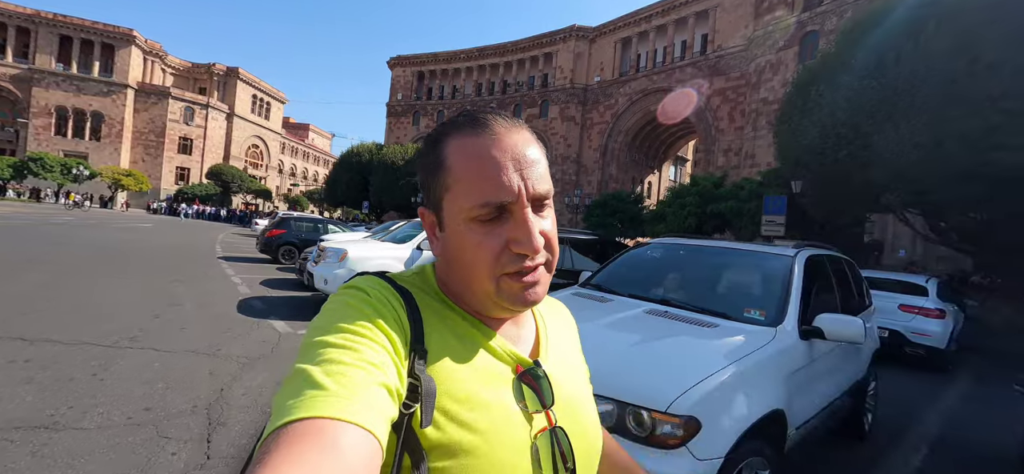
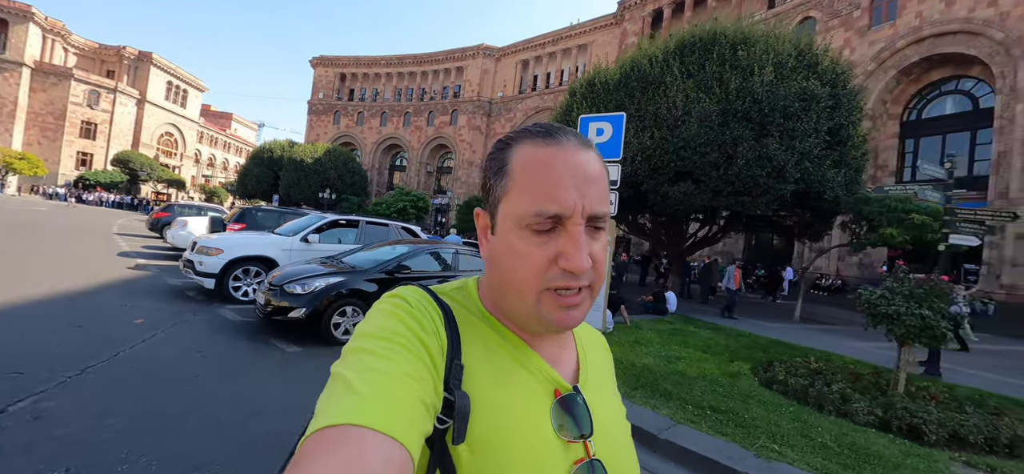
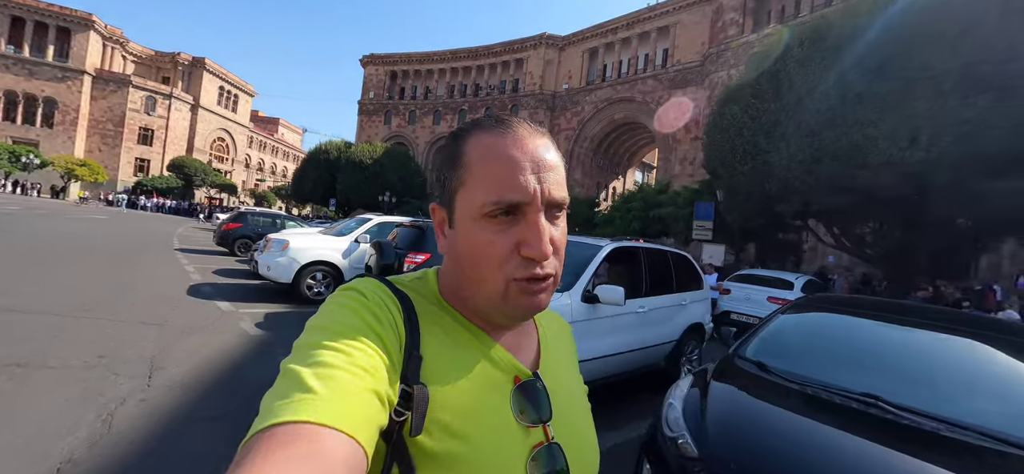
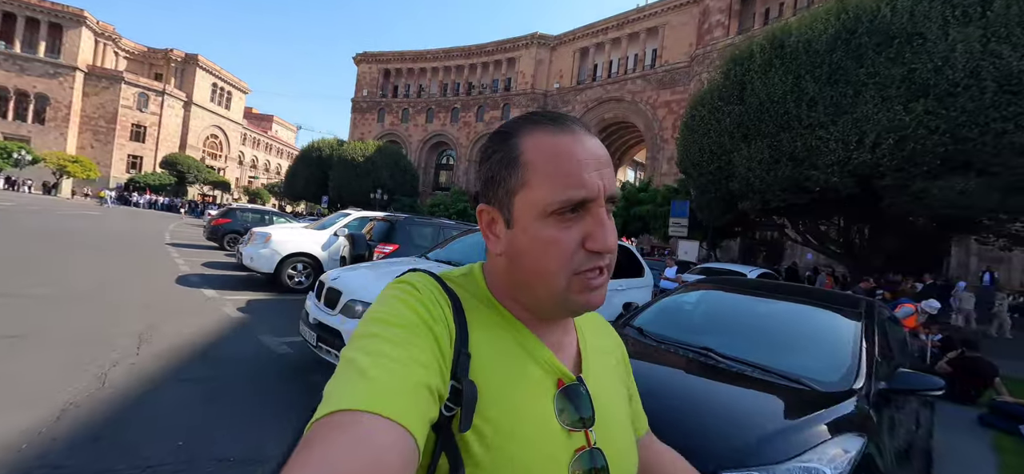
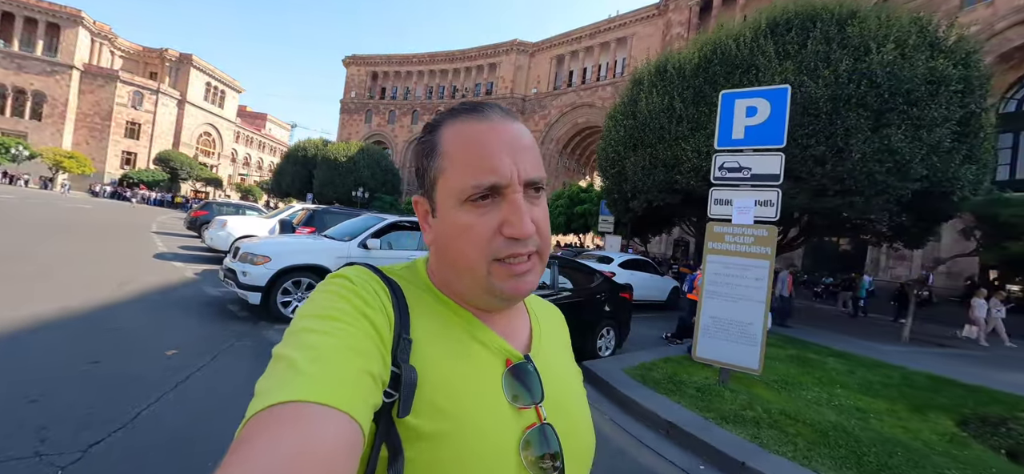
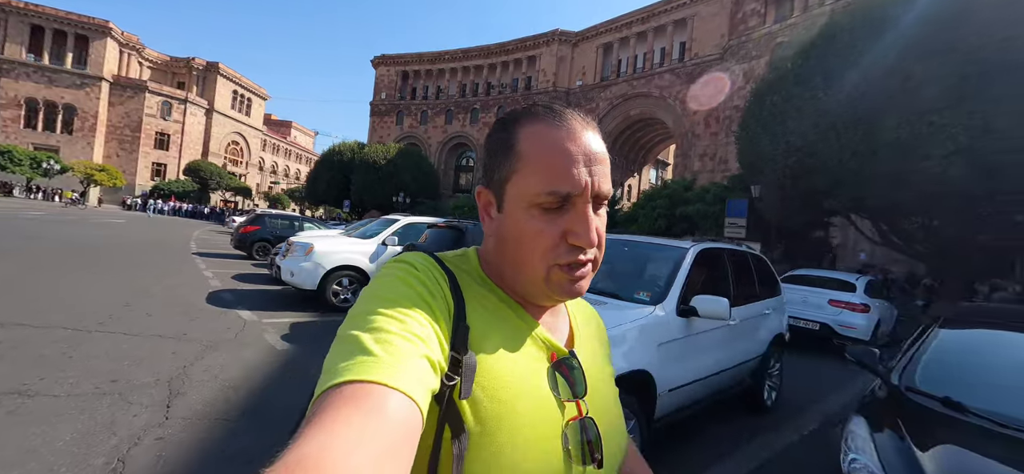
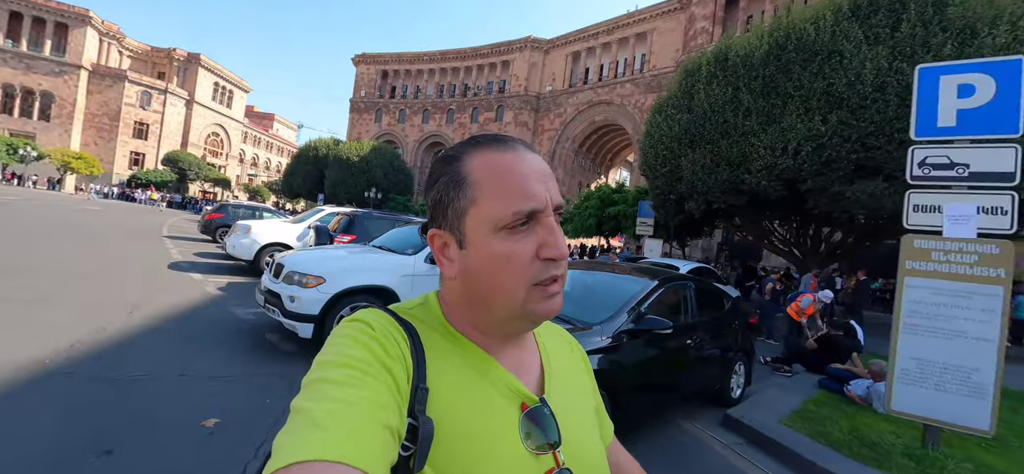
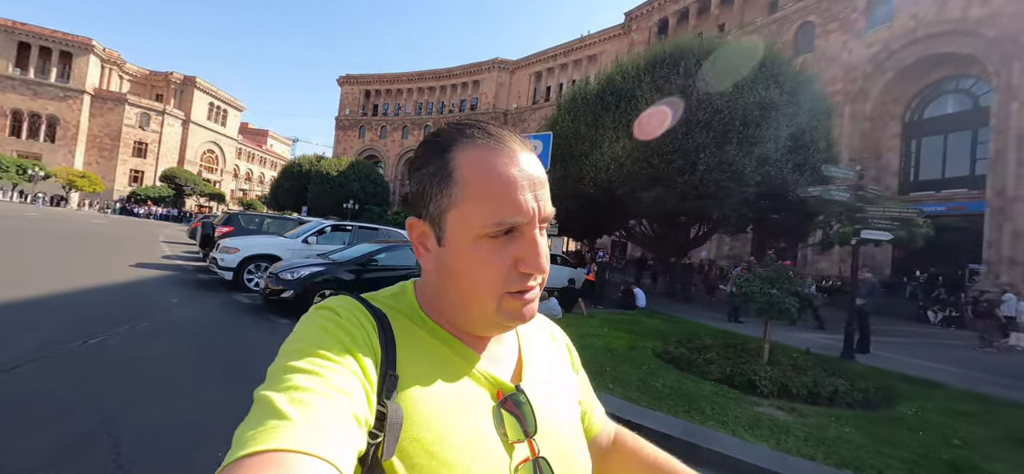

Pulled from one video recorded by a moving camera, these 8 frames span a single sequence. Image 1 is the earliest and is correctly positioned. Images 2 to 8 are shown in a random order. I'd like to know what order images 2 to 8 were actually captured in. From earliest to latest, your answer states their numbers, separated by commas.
6, 3, 4, 7, 5, 2, 8
